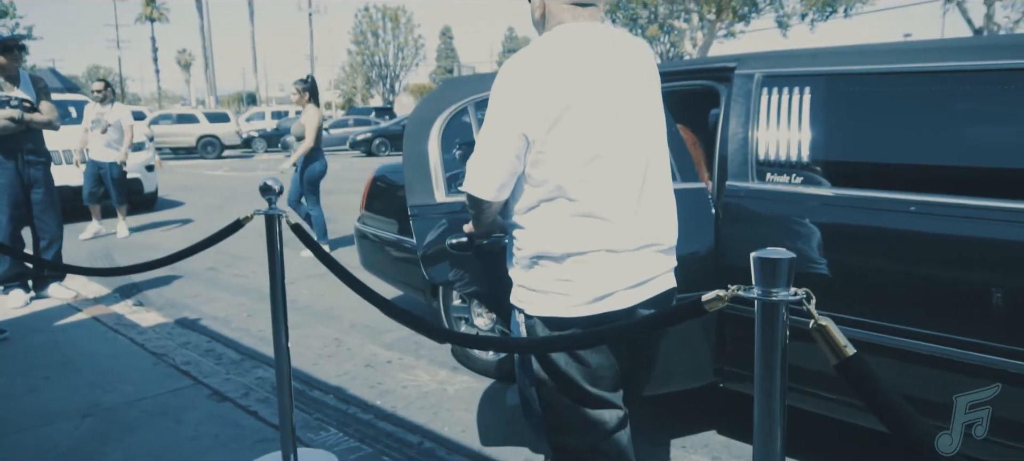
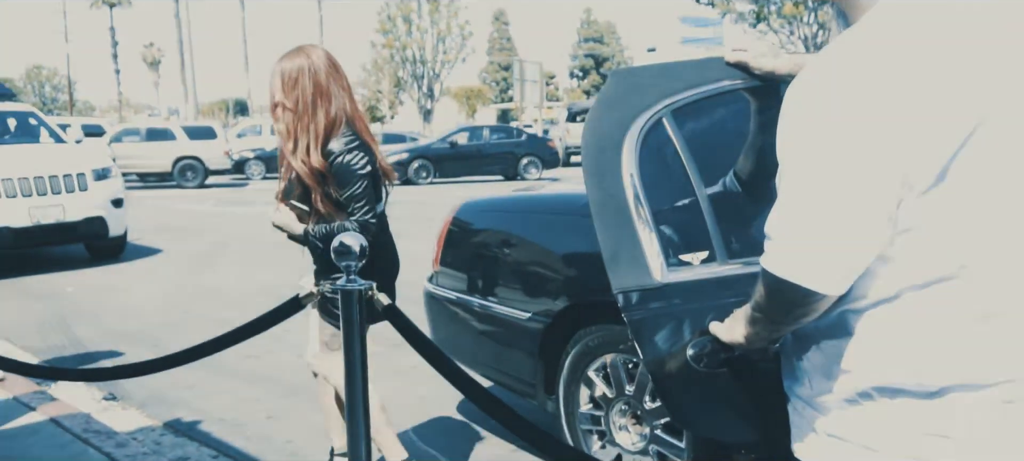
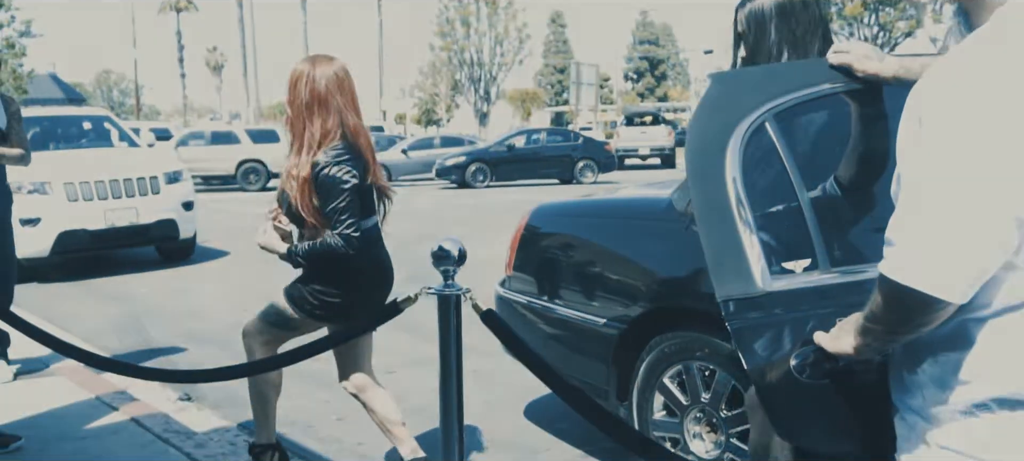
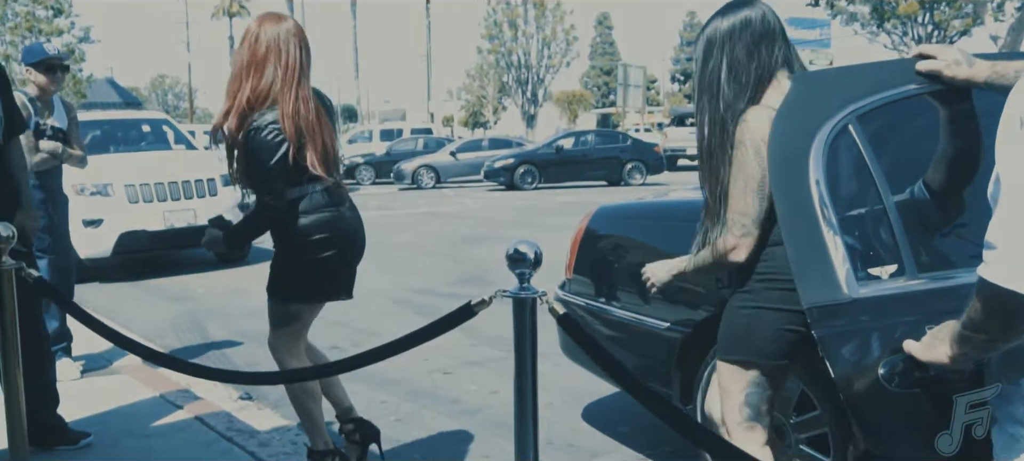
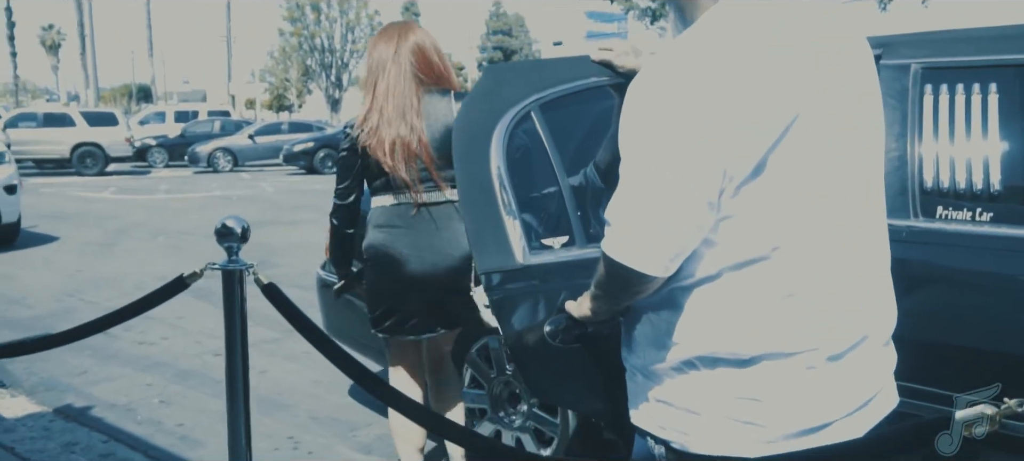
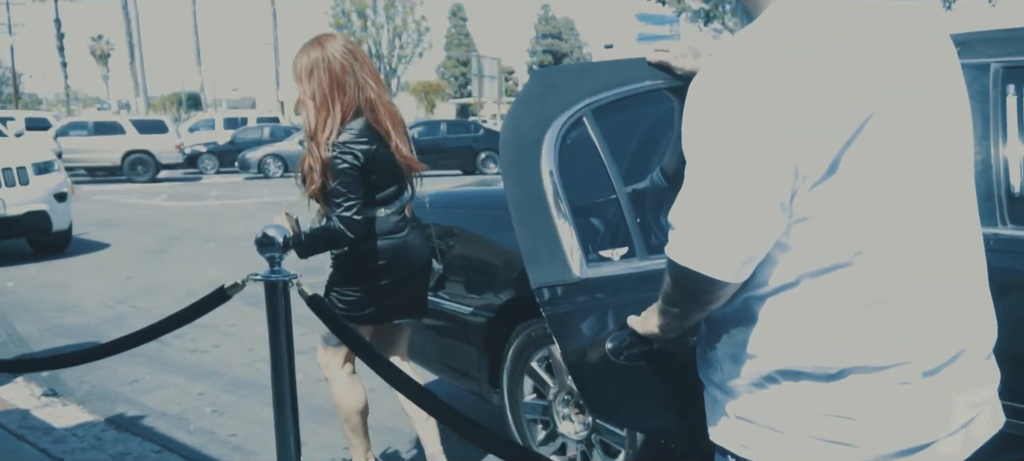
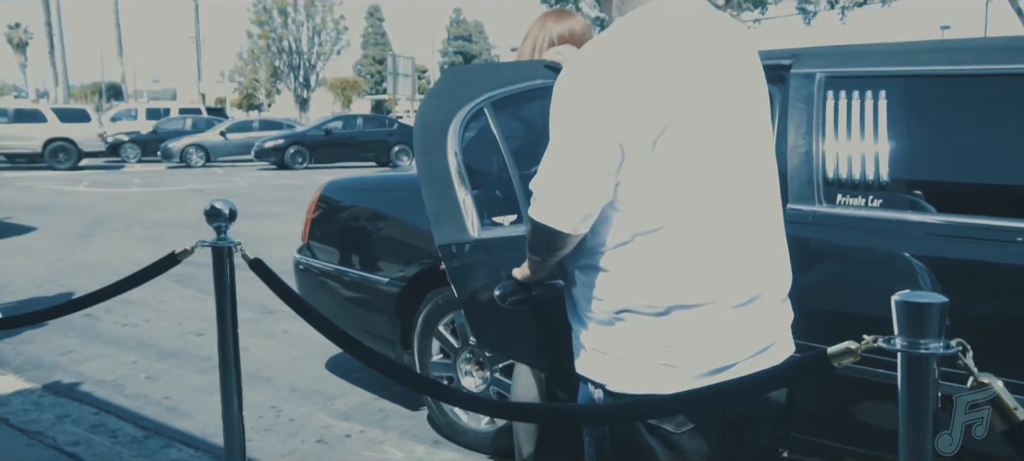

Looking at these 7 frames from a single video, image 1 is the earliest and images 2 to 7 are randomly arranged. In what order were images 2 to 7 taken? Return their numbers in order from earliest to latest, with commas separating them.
7, 5, 6, 2, 3, 4
